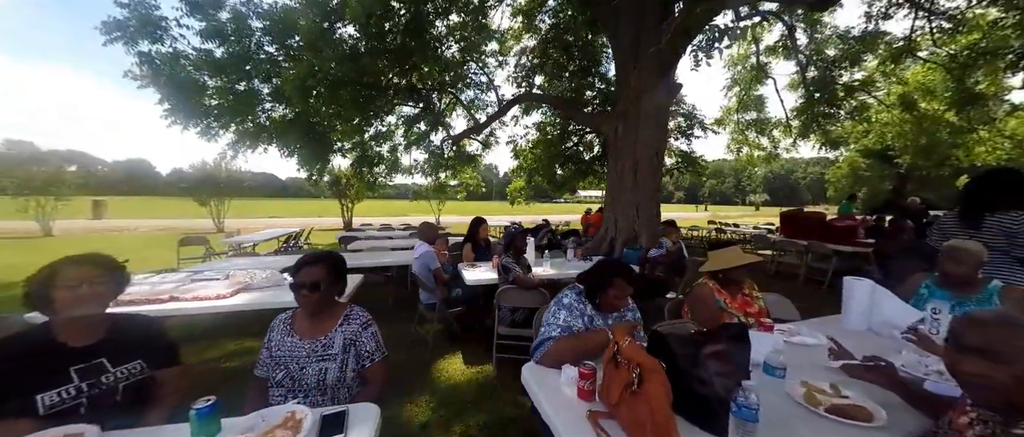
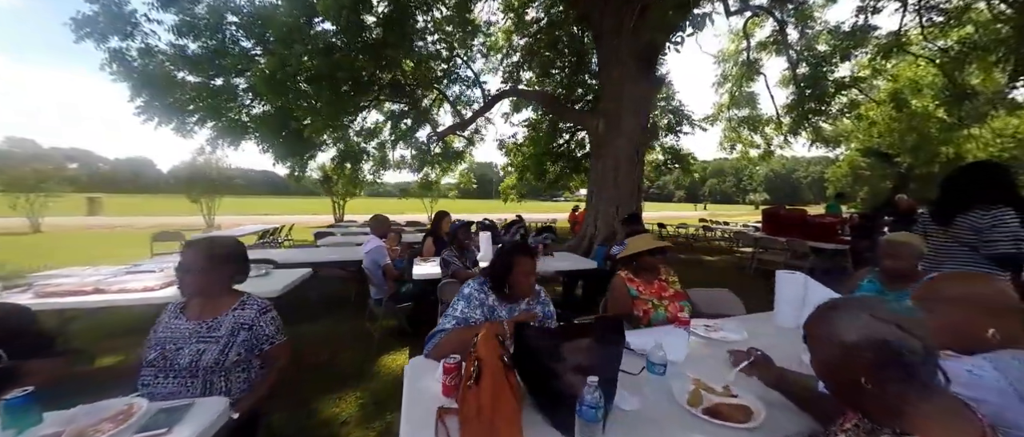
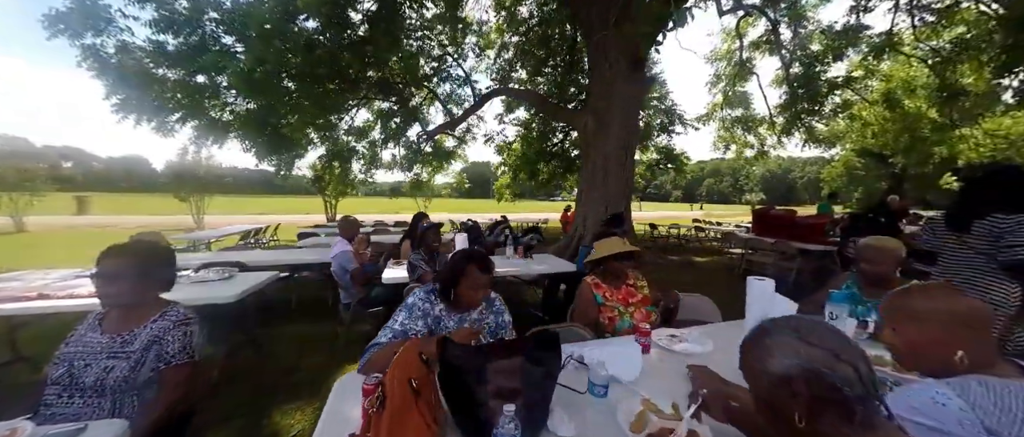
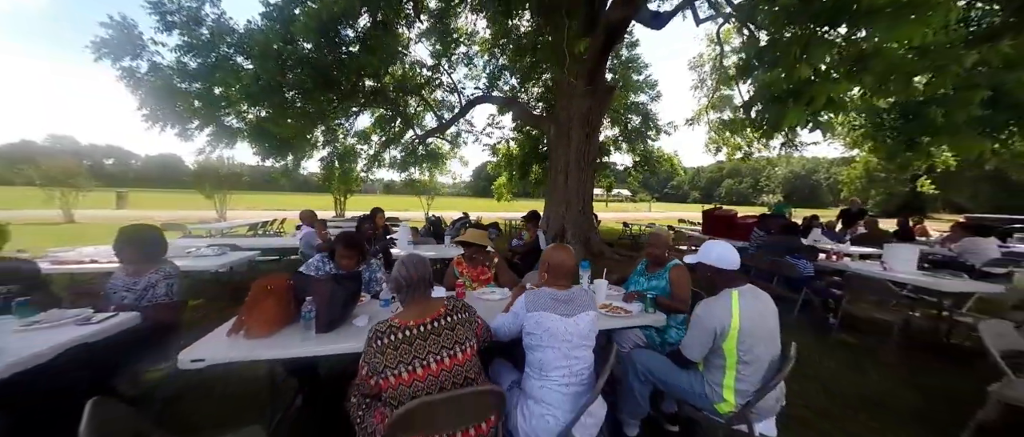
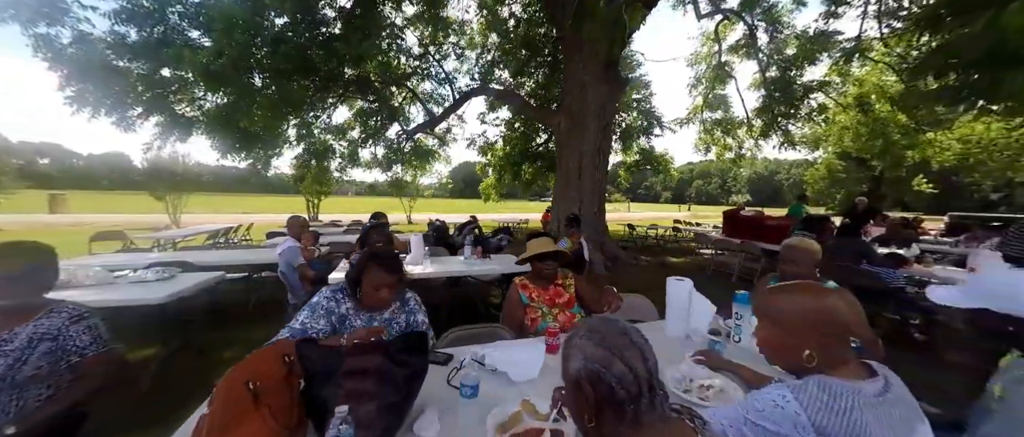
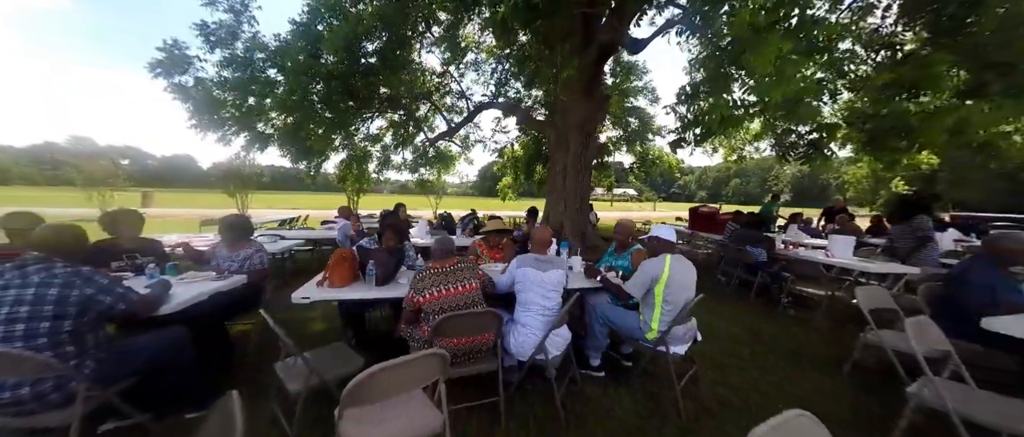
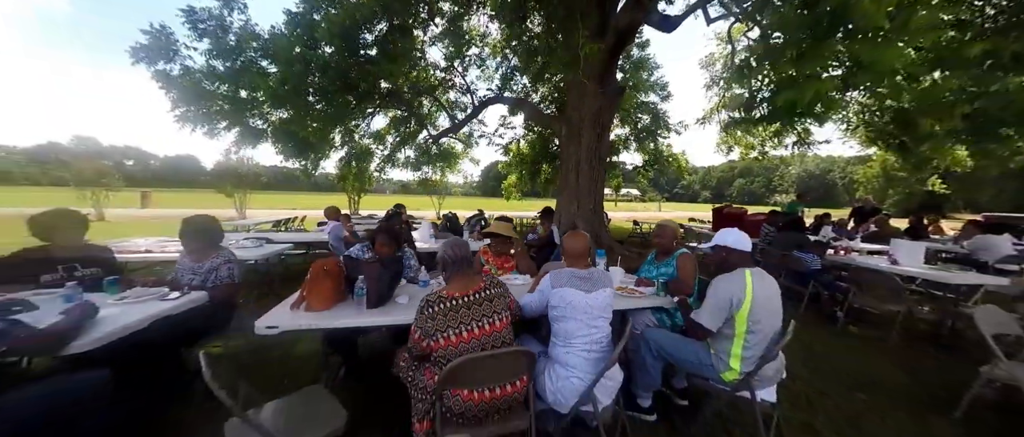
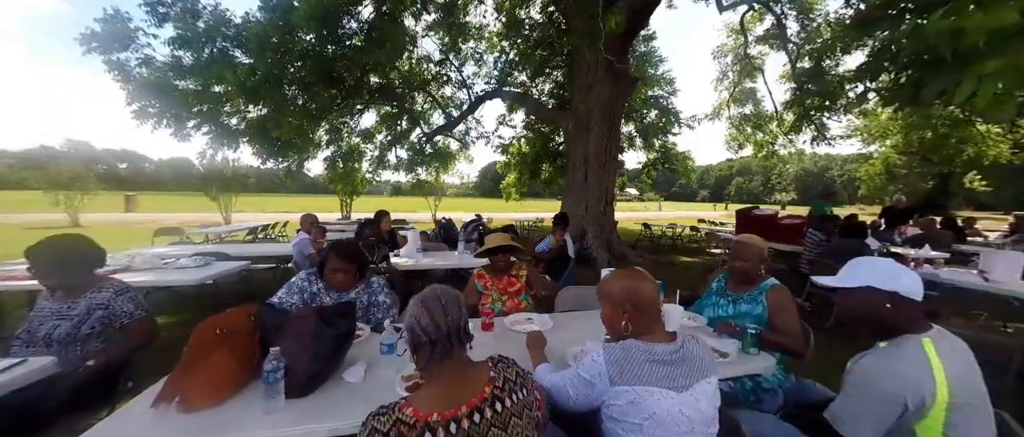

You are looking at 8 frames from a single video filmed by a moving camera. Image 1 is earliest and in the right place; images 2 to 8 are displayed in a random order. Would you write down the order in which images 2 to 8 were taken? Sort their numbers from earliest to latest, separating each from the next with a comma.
2, 3, 5, 8, 4, 7, 6
